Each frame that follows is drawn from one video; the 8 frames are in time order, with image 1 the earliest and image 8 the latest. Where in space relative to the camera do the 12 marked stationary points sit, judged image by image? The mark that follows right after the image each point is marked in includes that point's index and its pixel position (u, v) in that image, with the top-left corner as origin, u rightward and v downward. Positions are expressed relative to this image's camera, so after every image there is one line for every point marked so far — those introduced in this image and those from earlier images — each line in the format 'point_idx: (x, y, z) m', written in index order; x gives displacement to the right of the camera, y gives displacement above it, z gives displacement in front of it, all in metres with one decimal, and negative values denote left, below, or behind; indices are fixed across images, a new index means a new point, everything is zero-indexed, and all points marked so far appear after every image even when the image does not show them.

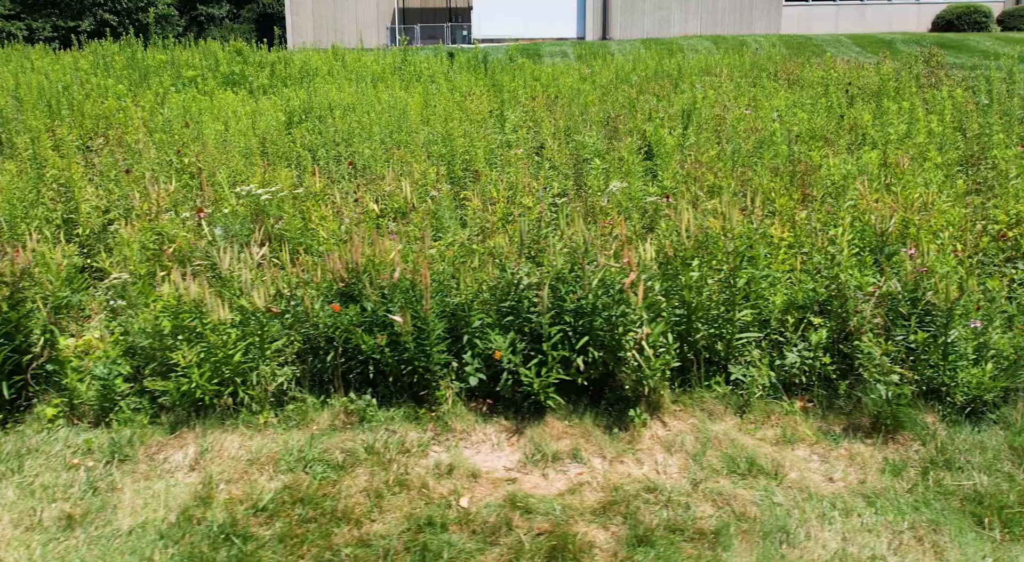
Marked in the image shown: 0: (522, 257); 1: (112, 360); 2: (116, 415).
0: (+0.1, +0.1, +3.6) m
1: (-1.7, -0.3, +3.6) m
2: (-1.7, -0.6, +3.5) m
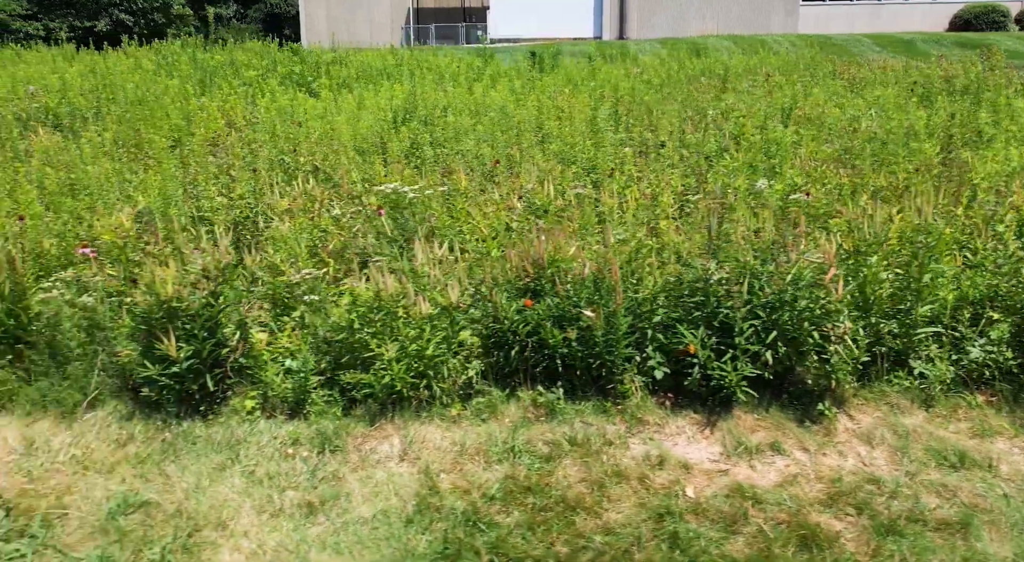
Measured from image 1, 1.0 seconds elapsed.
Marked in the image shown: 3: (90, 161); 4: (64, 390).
0: (+0.9, +0.1, +3.7) m
1: (-0.9, -0.3, +3.7) m
2: (-0.9, -0.5, +3.6) m
3: (-3.1, +0.9, +5.9) m
4: (-2.0, -0.5, +3.6) m
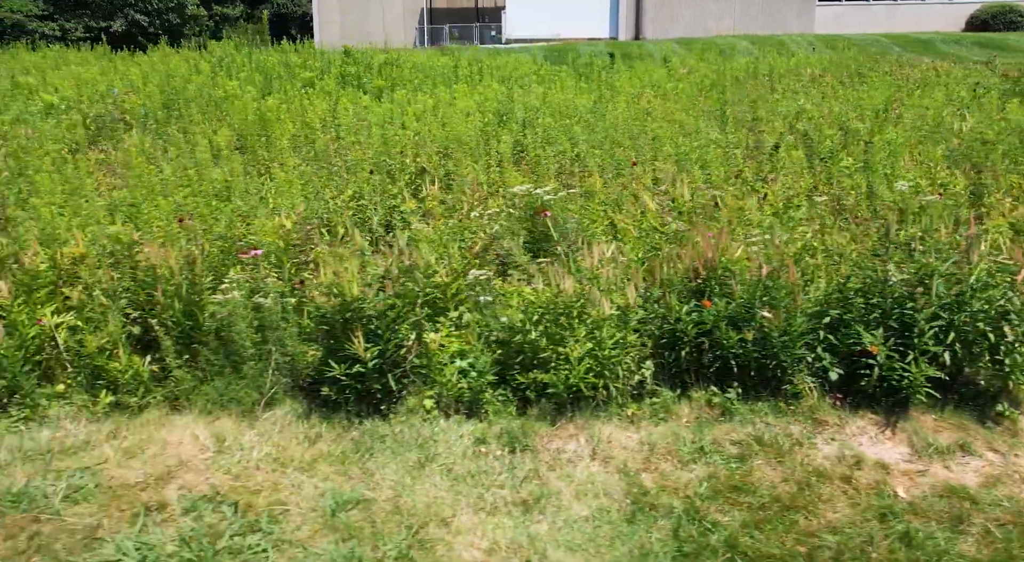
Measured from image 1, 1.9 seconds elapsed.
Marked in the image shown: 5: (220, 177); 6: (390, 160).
0: (+1.6, +0.1, +3.7) m
1: (-0.2, -0.3, +3.7) m
2: (-0.1, -0.6, +3.6) m
3: (-2.3, +0.9, +6.0) m
4: (-1.2, -0.5, +3.7) m
5: (-1.9, +0.7, +5.5) m
6: (-1.0, +0.9, +6.3) m
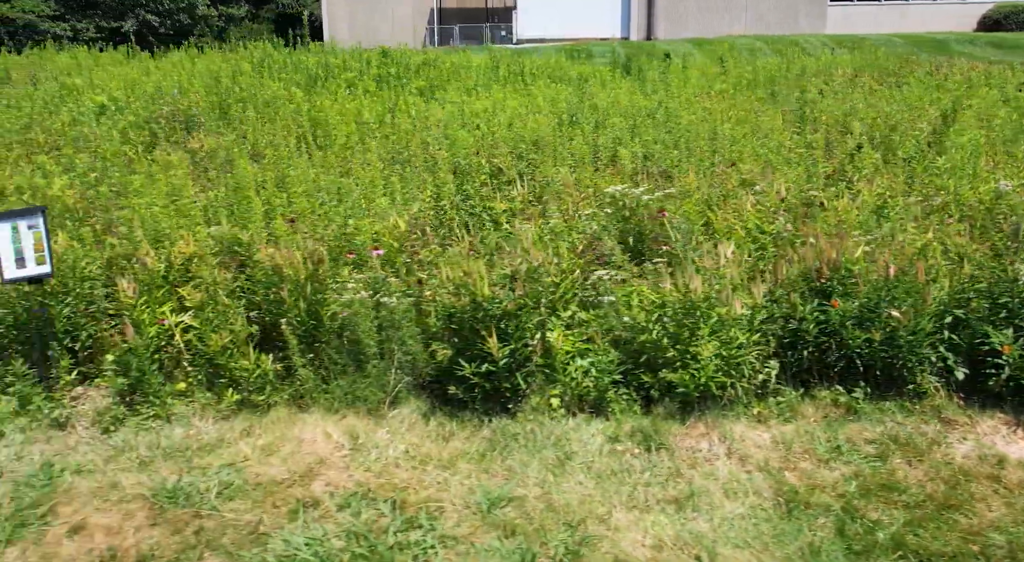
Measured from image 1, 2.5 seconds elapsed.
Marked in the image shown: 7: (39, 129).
0: (+2.2, +0.1, +3.7) m
1: (+0.4, -0.3, +3.7) m
2: (+0.4, -0.6, +3.6) m
3: (-1.7, +0.9, +6.1) m
4: (-0.7, -0.5, +3.7) m
5: (-1.4, +0.7, +5.5) m
6: (-0.4, +0.9, +6.4) m
7: (-5.1, +1.6, +8.7) m
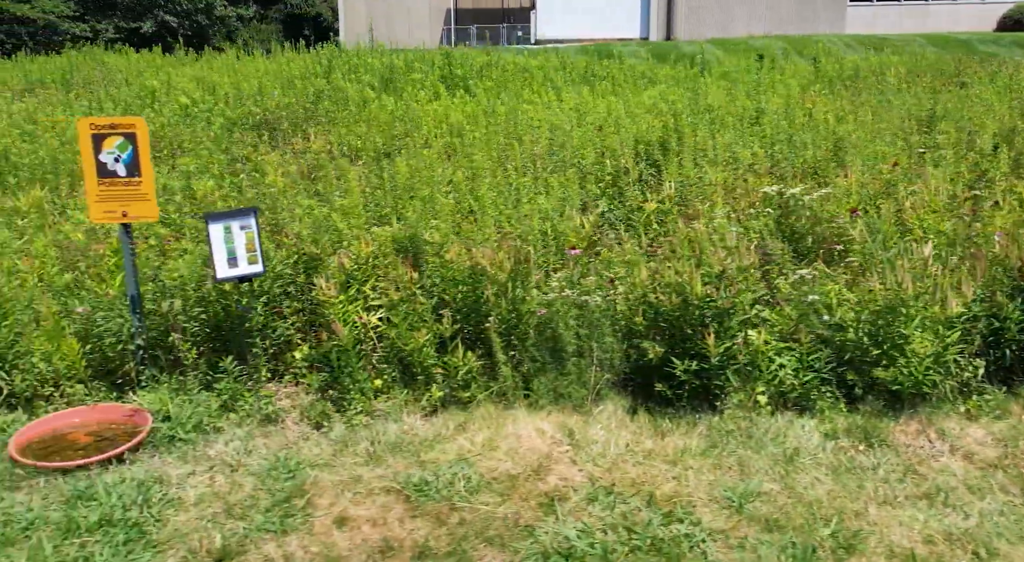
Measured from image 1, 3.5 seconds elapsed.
0: (+3.1, +0.1, +3.7) m
1: (+1.3, -0.3, +3.8) m
2: (+1.4, -0.5, +3.7) m
3: (-0.7, +0.9, +6.1) m
4: (+0.3, -0.5, +3.8) m
5: (-0.4, +0.7, +5.6) m
6: (+0.6, +0.9, +6.4) m
7: (-4.1, +1.6, +8.9) m
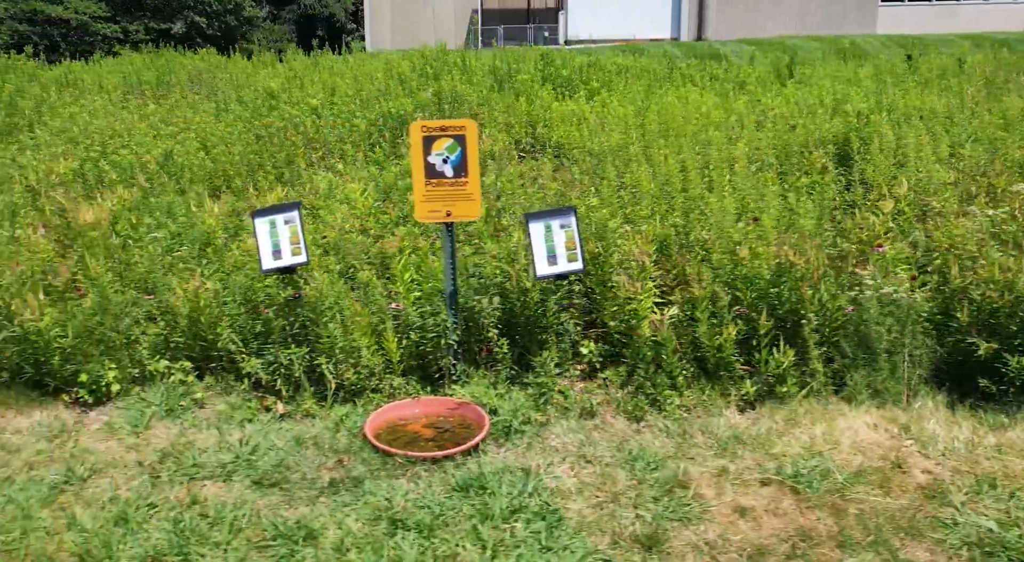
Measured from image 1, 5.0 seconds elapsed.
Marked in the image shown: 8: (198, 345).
0: (+4.6, +0.1, +3.7) m
1: (+2.8, -0.3, +3.8) m
2: (+2.8, -0.5, +3.7) m
3: (+0.8, +0.9, +6.2) m
4: (+1.7, -0.5, +3.9) m
5: (+1.1, +0.7, +5.7) m
6: (+2.1, +1.0, +6.5) m
7: (-2.4, +1.6, +9.1) m
8: (-1.6, -0.3, +4.2) m
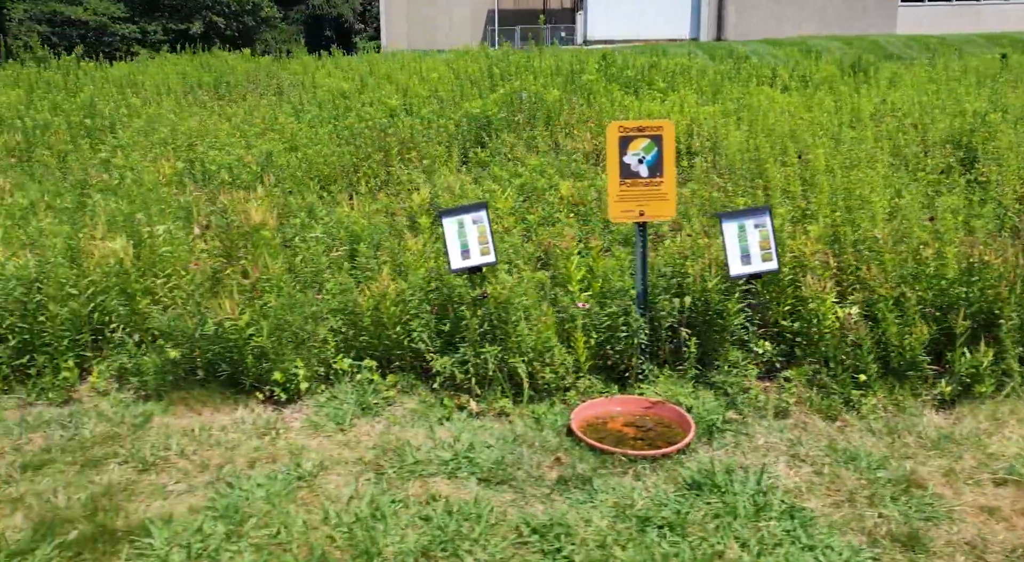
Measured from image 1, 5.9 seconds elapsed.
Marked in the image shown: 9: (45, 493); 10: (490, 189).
0: (+5.5, +0.1, +3.6) m
1: (+3.7, -0.3, +3.8) m
2: (+3.8, -0.5, +3.7) m
3: (+1.8, +0.9, +6.2) m
4: (+2.7, -0.5, +3.8) m
5: (+2.1, +0.7, +5.7) m
6: (+3.1, +1.0, +6.5) m
7: (-1.4, +1.6, +9.1) m
8: (-0.7, -0.3, +4.2) m
9: (-1.8, -0.8, +3.2) m
10: (-0.2, +0.7, +6.0) m
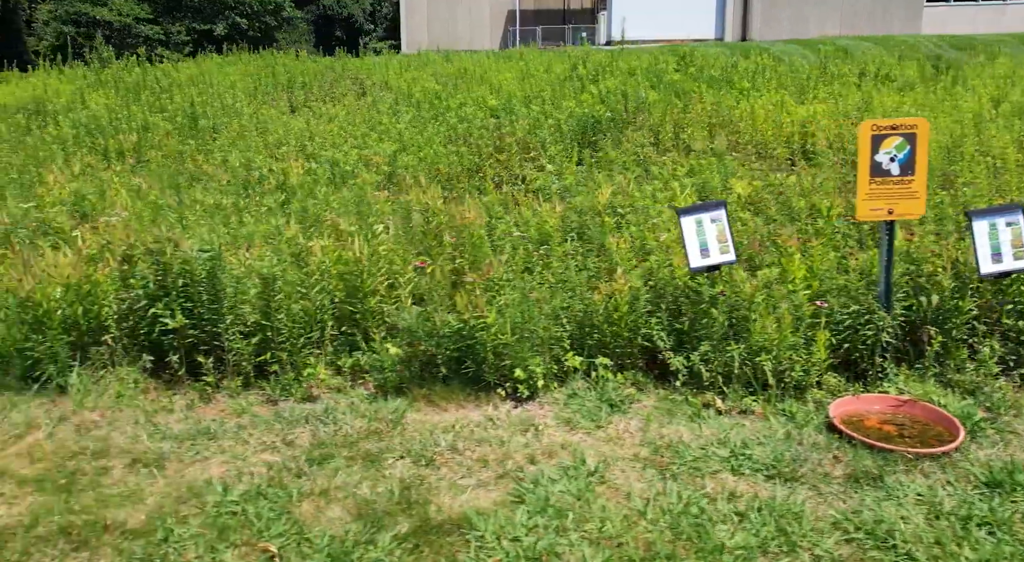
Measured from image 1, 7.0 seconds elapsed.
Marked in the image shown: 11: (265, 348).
0: (+6.7, +0.1, +3.5) m
1: (+4.9, -0.3, +3.7) m
2: (+4.9, -0.5, +3.6) m
3: (+3.0, +0.9, +6.2) m
4: (+3.8, -0.5, +3.8) m
5: (+3.3, +0.7, +5.6) m
6: (+4.4, +1.0, +6.4) m
7: (-0.1, +1.7, +9.1) m
8: (+0.5, -0.3, +4.3) m
9: (-0.7, -0.8, +3.3) m
10: (+1.1, +0.7, +6.0) m
11: (-1.3, -0.3, +4.3) m
